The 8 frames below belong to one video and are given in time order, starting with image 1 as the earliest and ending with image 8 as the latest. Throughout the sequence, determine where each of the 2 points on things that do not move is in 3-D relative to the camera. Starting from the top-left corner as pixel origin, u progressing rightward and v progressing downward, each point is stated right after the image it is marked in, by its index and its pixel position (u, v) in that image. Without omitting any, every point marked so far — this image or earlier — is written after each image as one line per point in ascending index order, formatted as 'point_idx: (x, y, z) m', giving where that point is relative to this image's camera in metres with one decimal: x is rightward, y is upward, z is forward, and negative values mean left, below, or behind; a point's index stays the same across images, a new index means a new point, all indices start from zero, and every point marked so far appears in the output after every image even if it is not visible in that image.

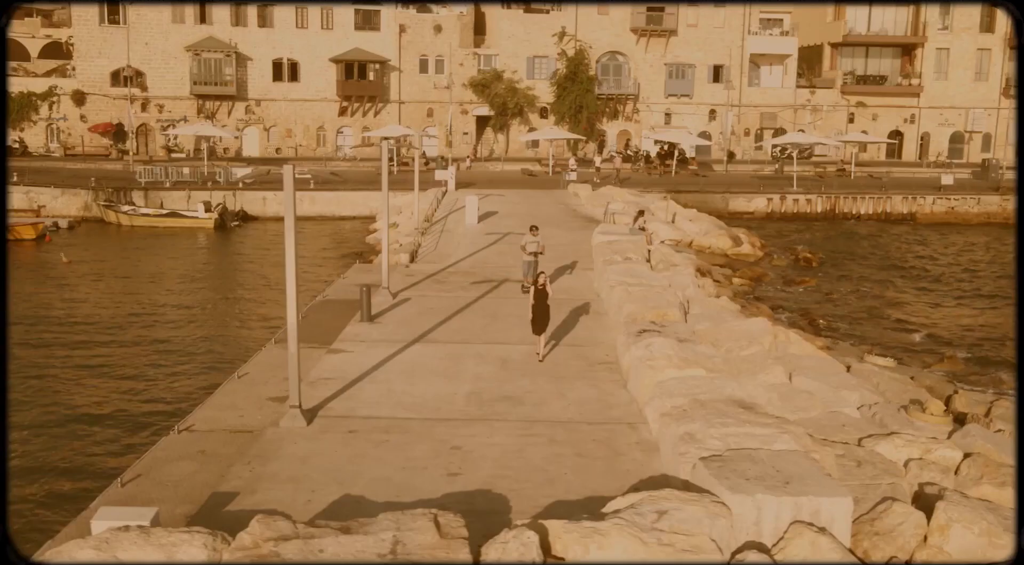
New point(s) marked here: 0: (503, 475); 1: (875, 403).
0: (-0.1, -1.9, +9.7) m
1: (+4.5, -1.5, +12.3) m
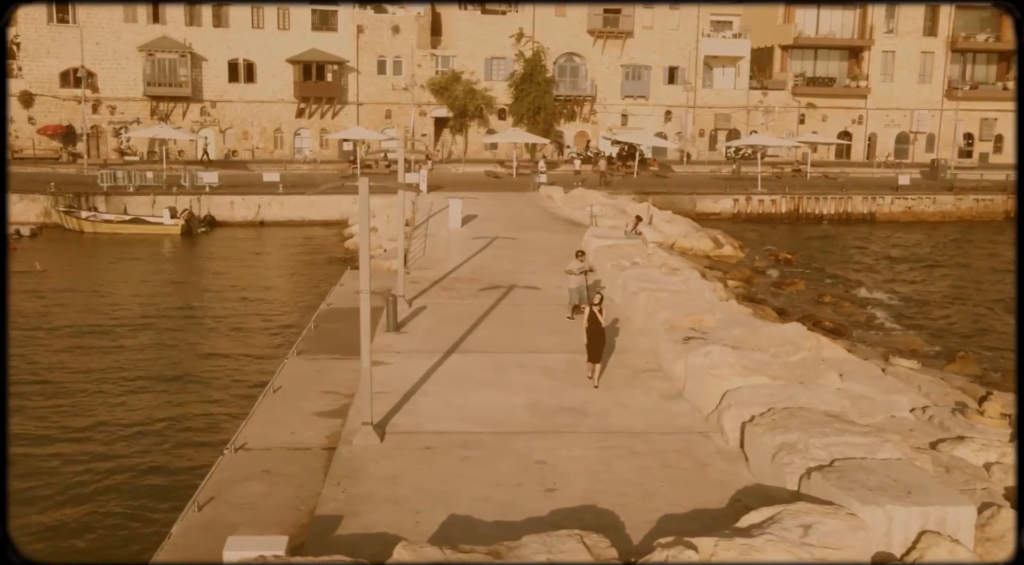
0: (+0.9, -2.0, +9.7) m
1: (+5.2, -1.6, +12.6) m
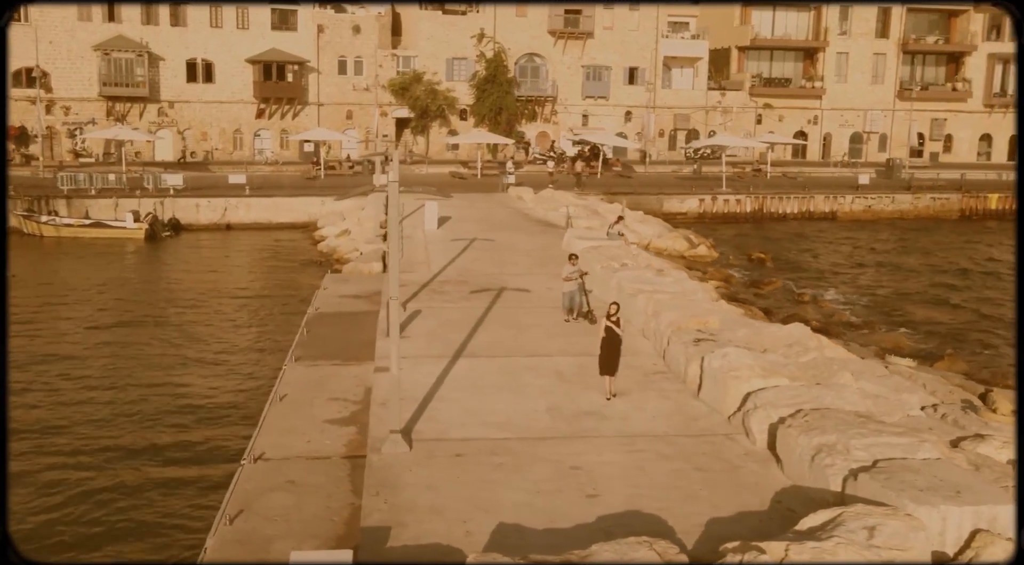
0: (+1.2, -2.0, +9.7) m
1: (+5.4, -1.6, +12.8) m
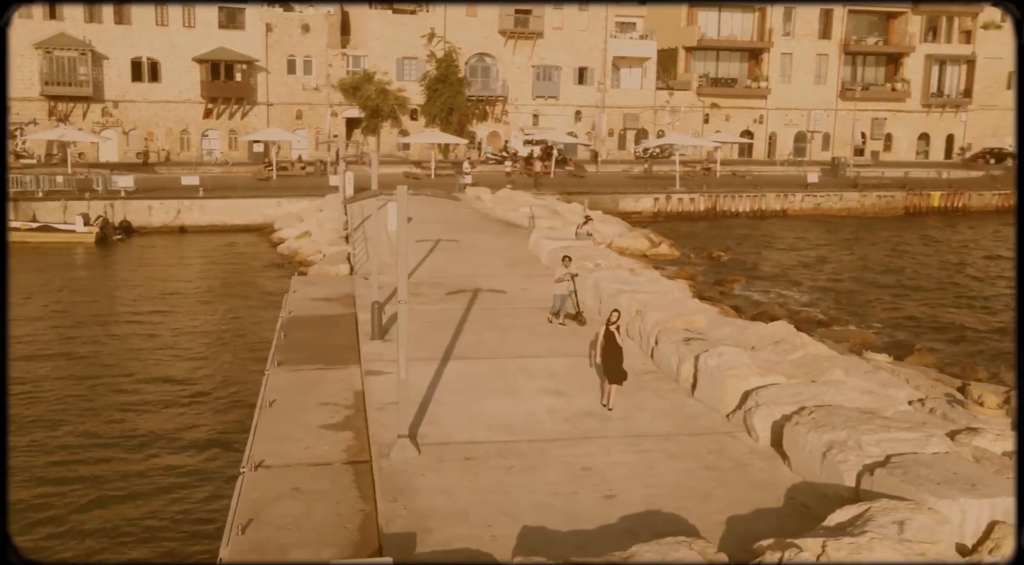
0: (+1.4, -2.1, +9.8) m
1: (+5.4, -1.5, +13.1) m
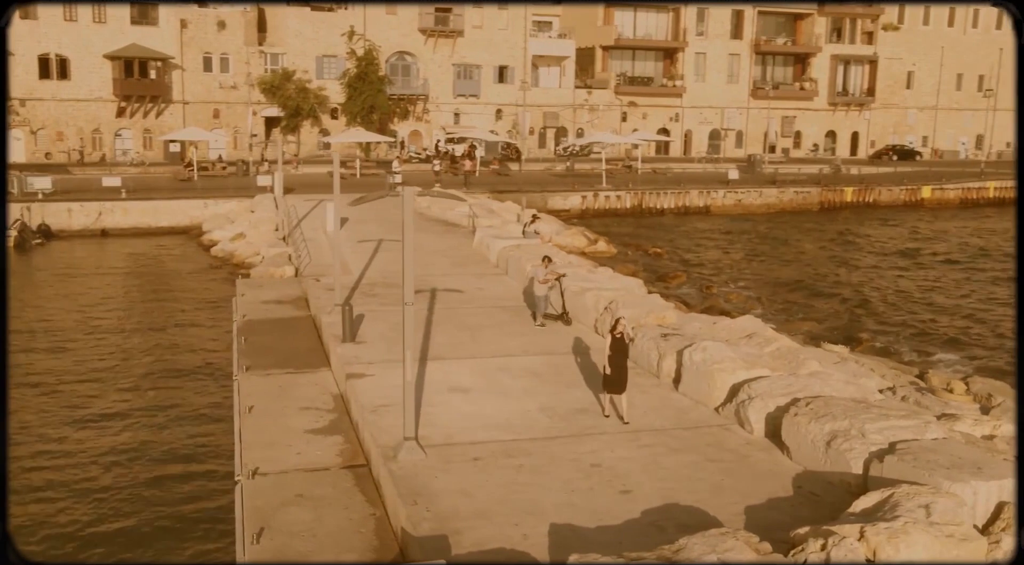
0: (+1.6, -2.0, +9.9) m
1: (+5.2, -1.4, +13.7) m
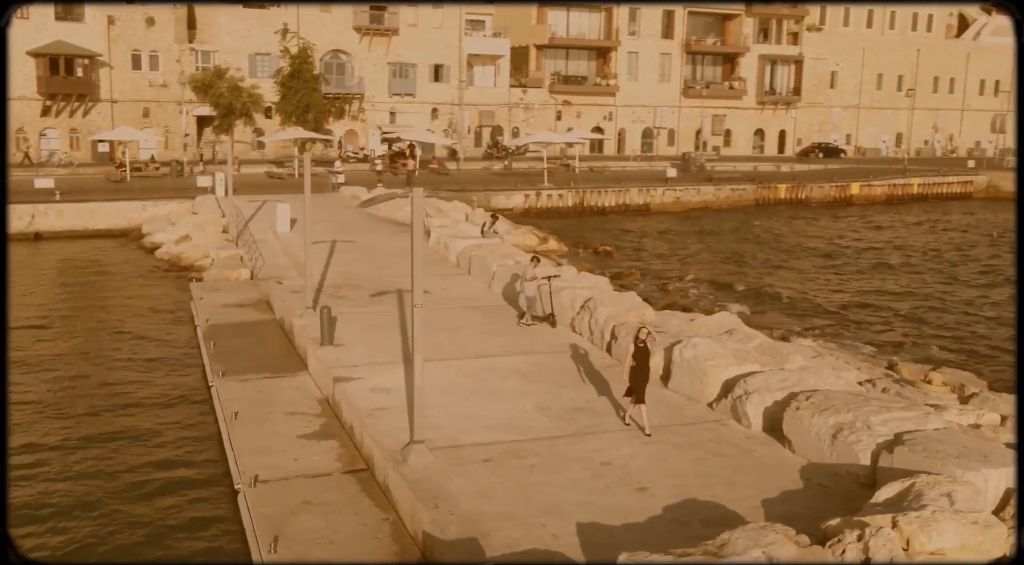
0: (+1.7, -2.0, +10.1) m
1: (+5.1, -1.4, +14.1) m
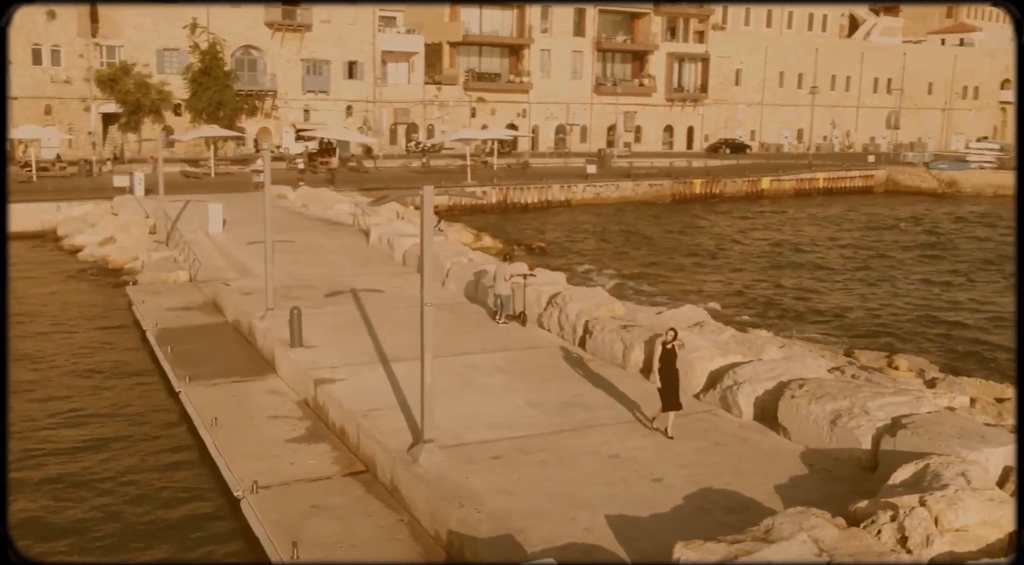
0: (+1.9, -1.9, +10.3) m
1: (+4.8, -1.2, +14.6) m
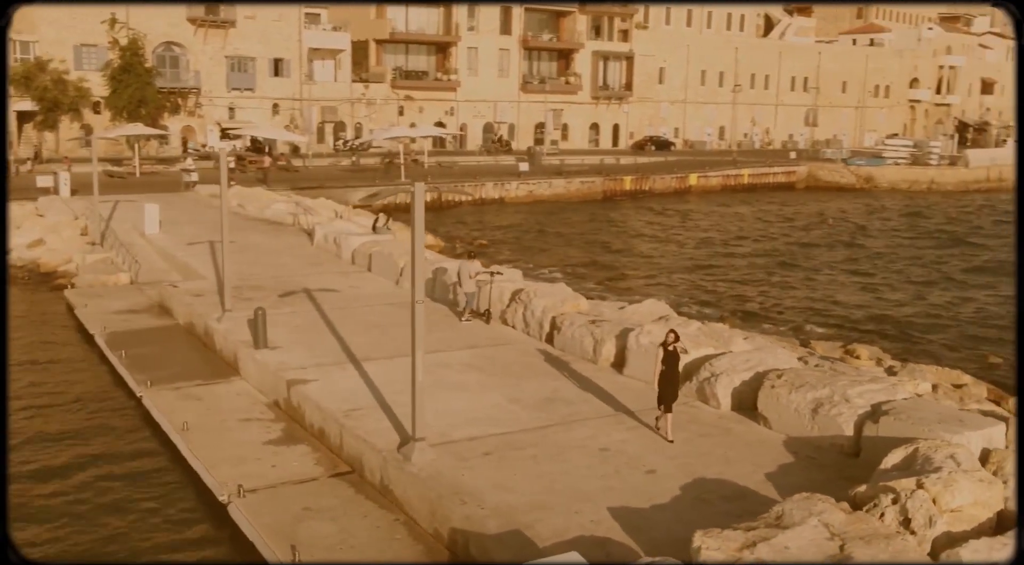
0: (+1.8, -1.9, +10.4) m
1: (+4.3, -1.1, +15.0) m
